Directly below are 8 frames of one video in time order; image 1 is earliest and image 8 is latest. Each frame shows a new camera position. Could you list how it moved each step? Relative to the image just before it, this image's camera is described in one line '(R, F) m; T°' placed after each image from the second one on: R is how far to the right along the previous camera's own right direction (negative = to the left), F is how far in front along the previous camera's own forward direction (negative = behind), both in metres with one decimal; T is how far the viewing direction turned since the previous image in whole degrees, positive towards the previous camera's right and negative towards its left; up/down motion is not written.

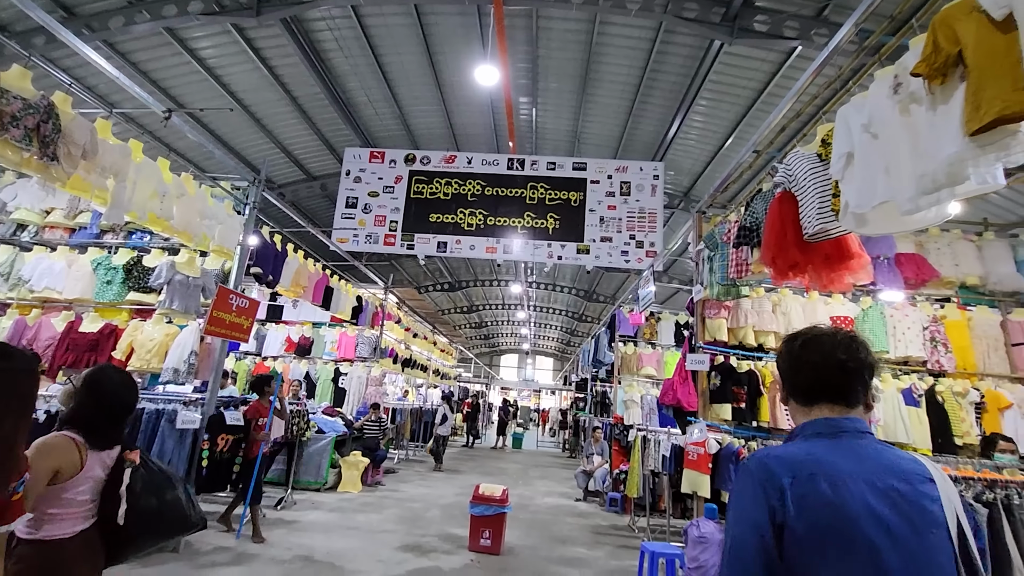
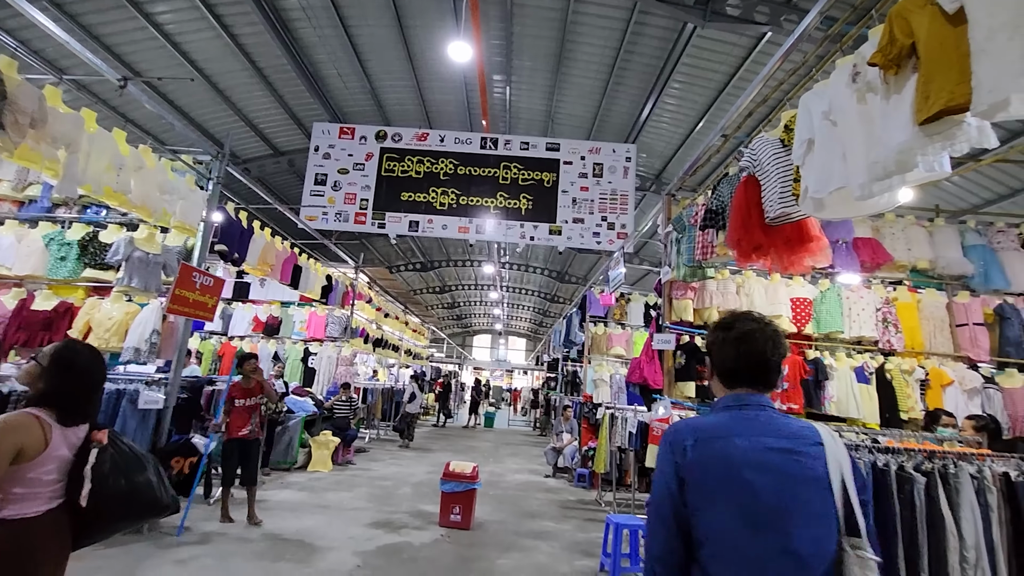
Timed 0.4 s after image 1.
(0.0, 0.0) m; +3°
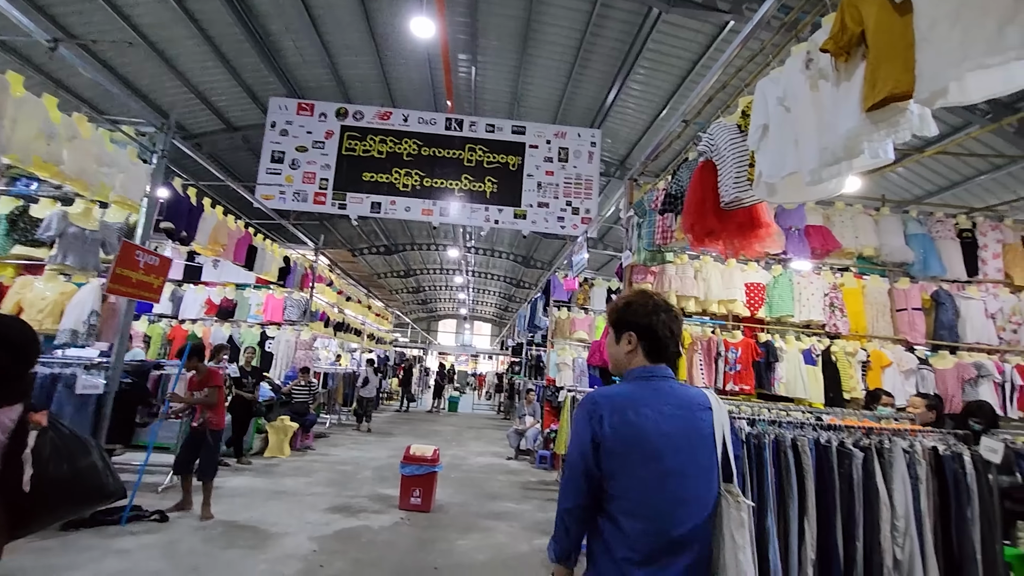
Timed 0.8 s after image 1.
(0.0, 0.0) m; +4°
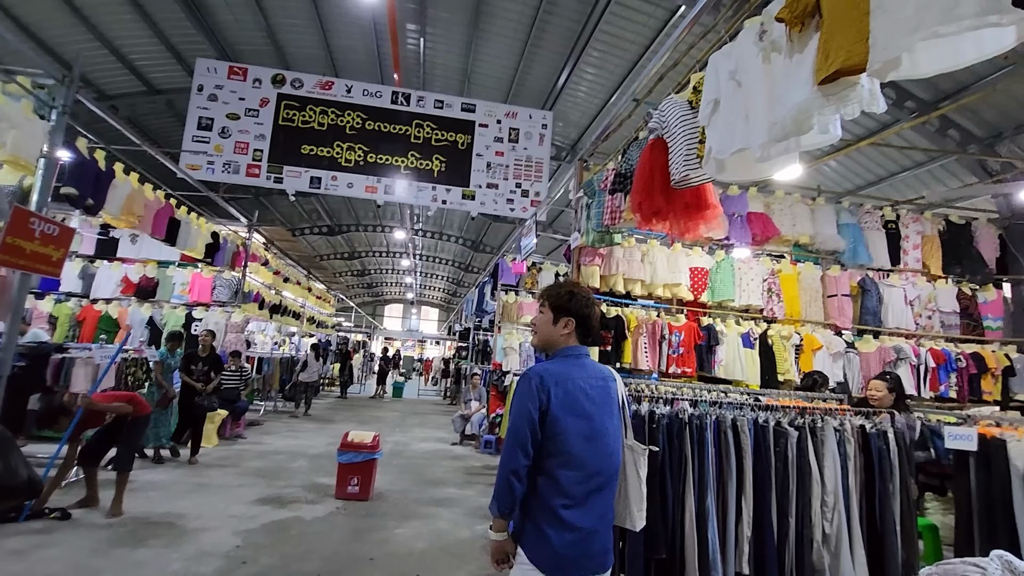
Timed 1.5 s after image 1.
(0.0, +0.1) m; +6°
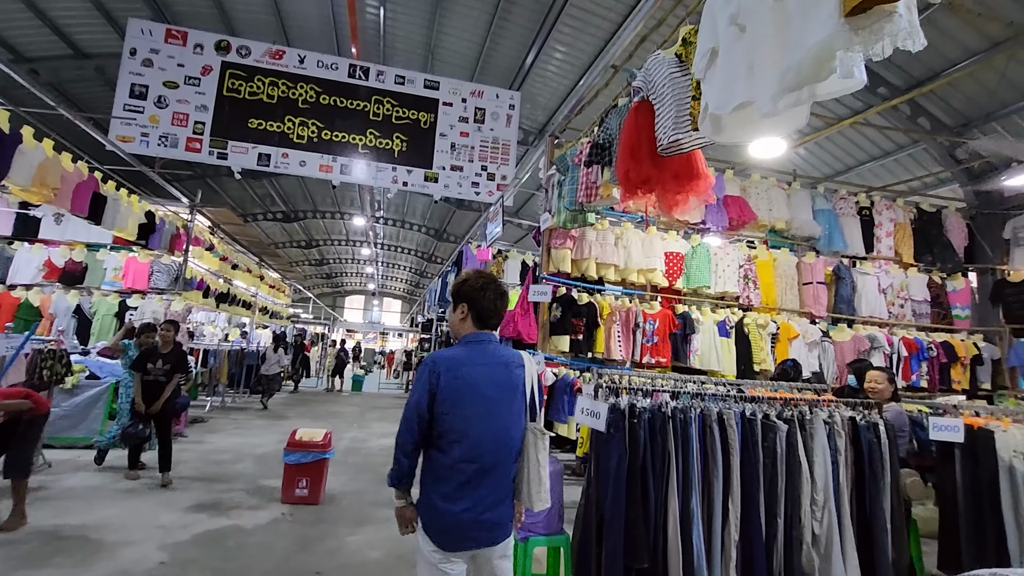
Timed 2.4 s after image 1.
(0.0, +0.3) m; +4°
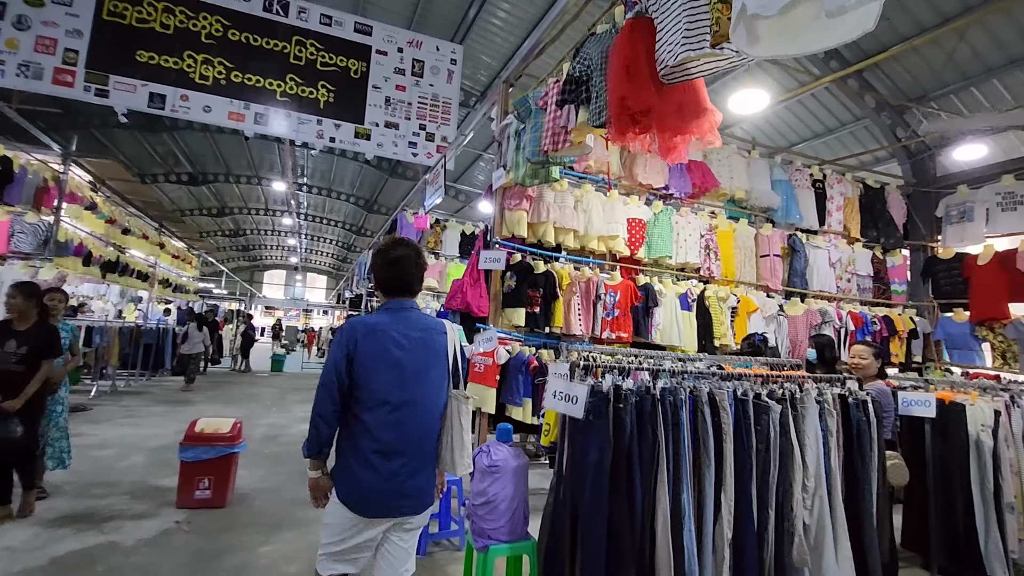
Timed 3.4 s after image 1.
(-0.1, +0.5) m; +8°
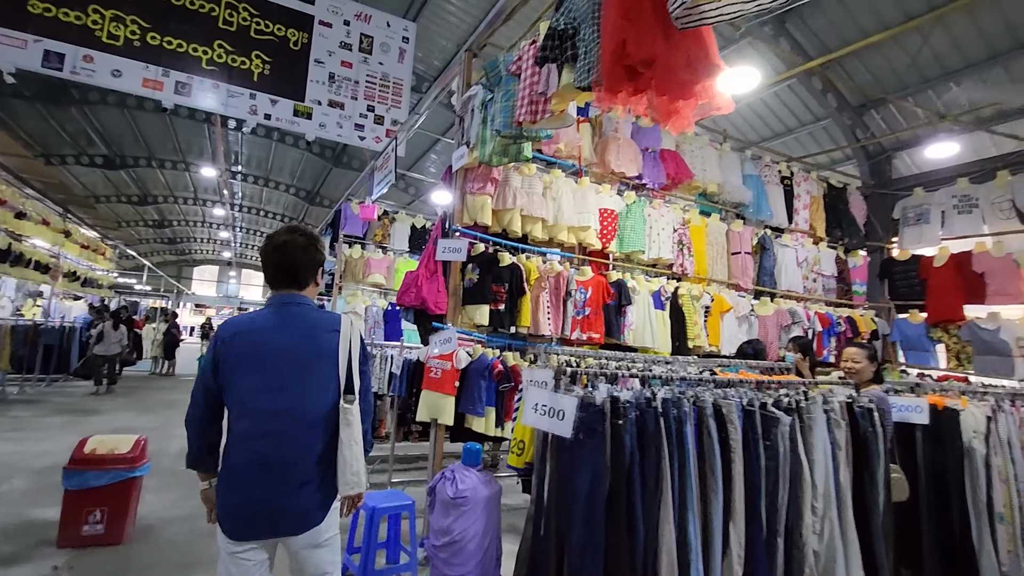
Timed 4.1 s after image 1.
(-0.1, +0.4) m; +6°
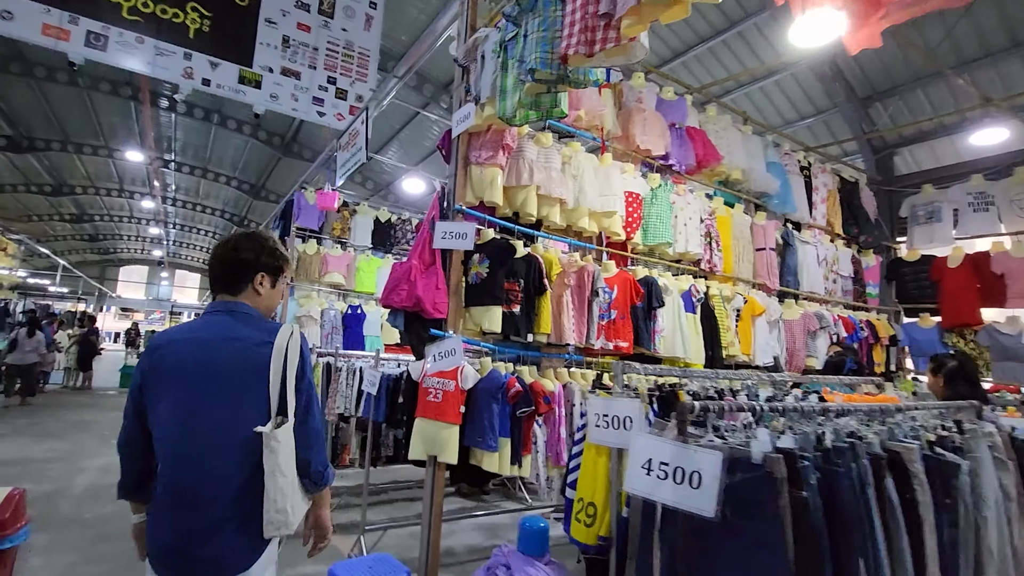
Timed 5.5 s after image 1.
(-0.3, +0.7) m; +6°
